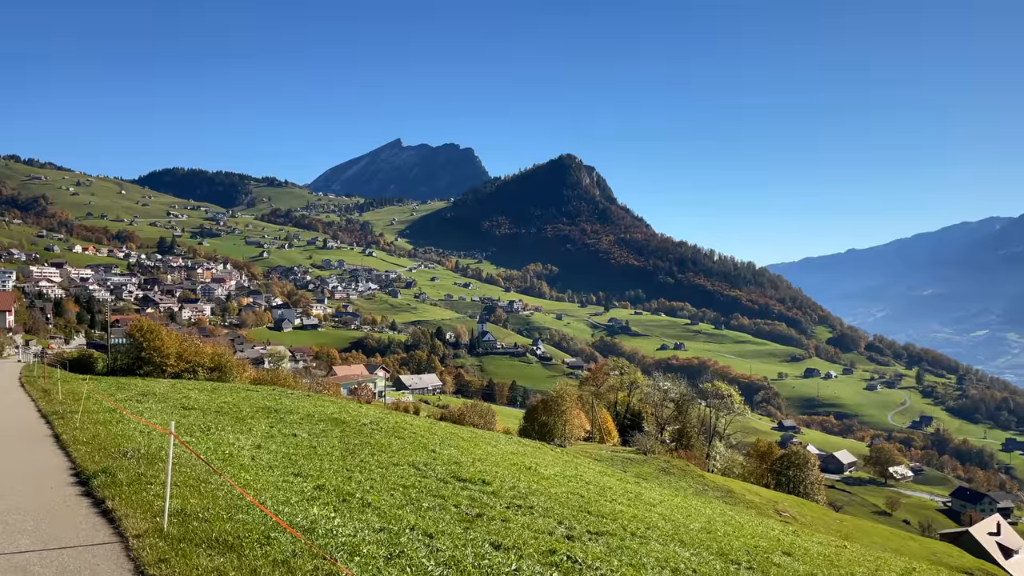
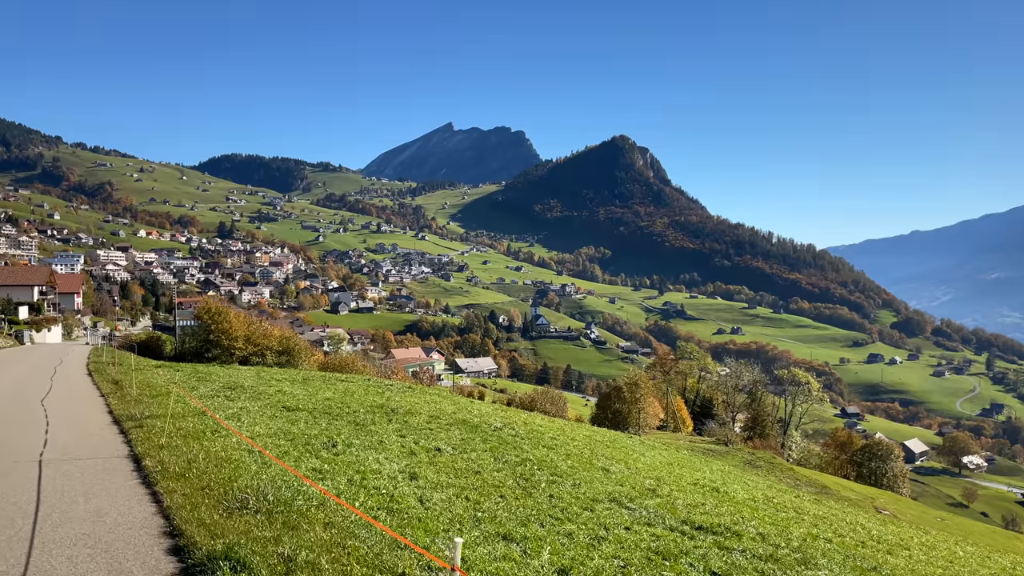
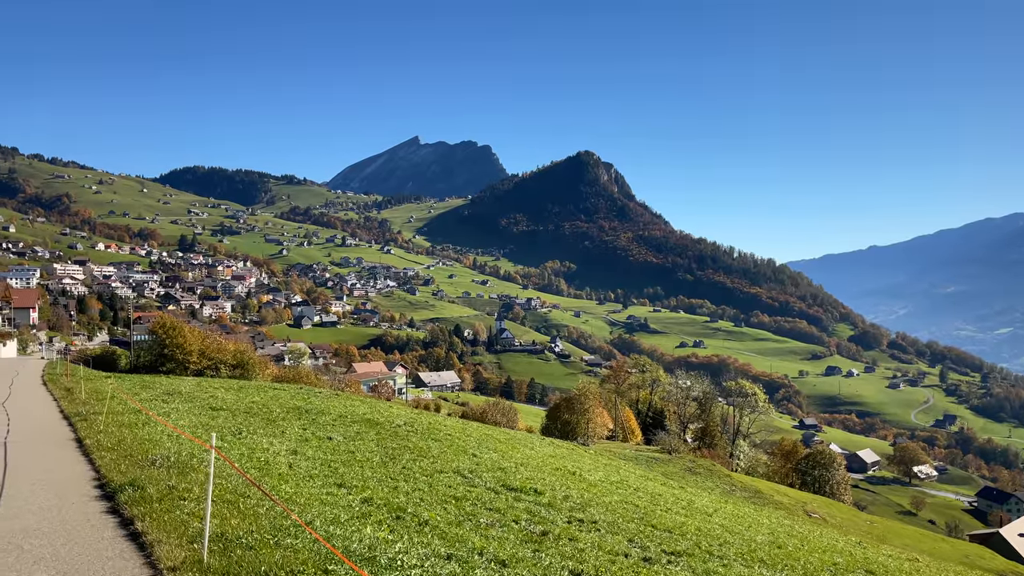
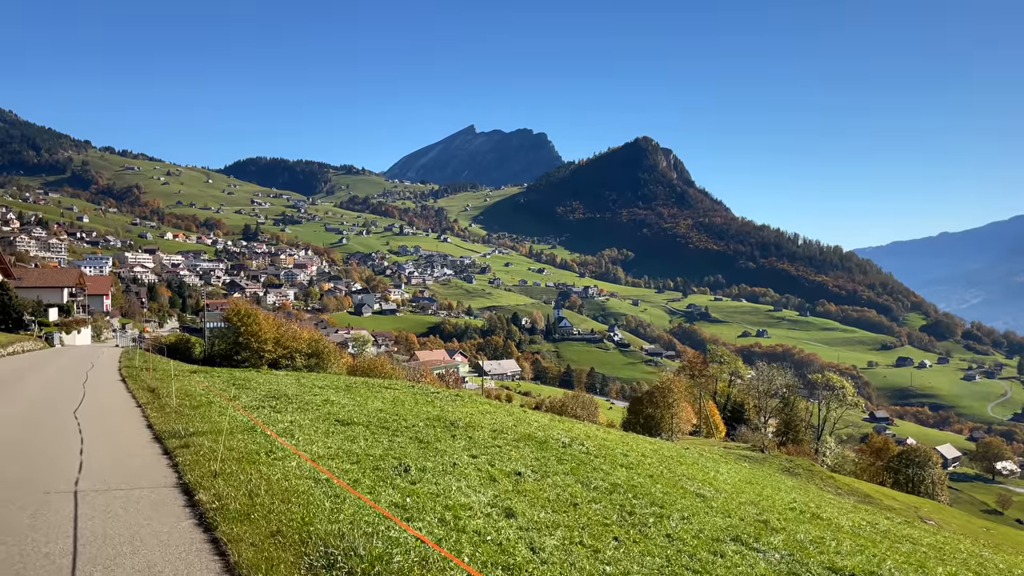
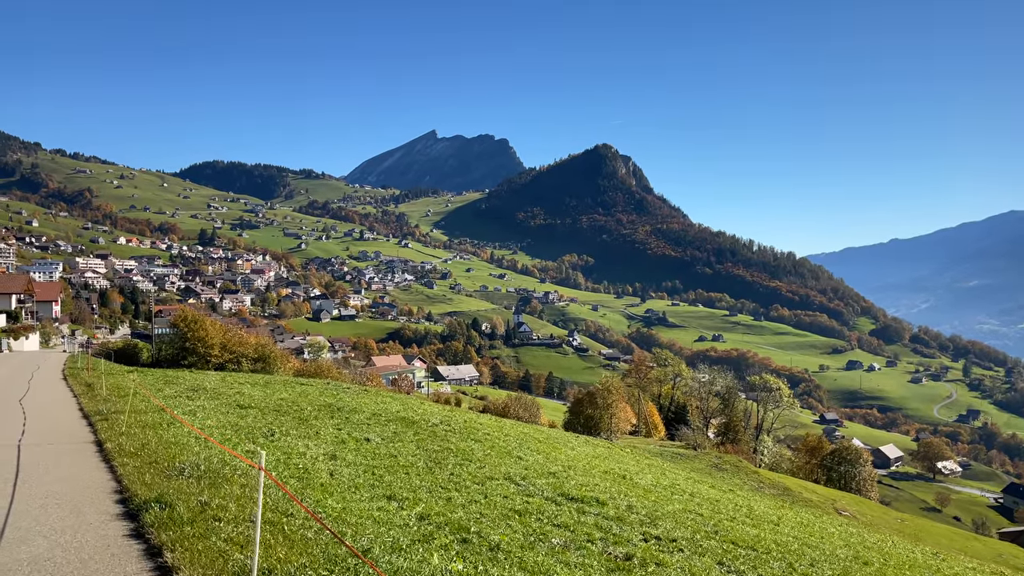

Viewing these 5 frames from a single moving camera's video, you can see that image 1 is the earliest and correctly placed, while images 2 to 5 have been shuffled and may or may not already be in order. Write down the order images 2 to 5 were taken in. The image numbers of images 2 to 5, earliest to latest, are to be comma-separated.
3, 5, 2, 4
